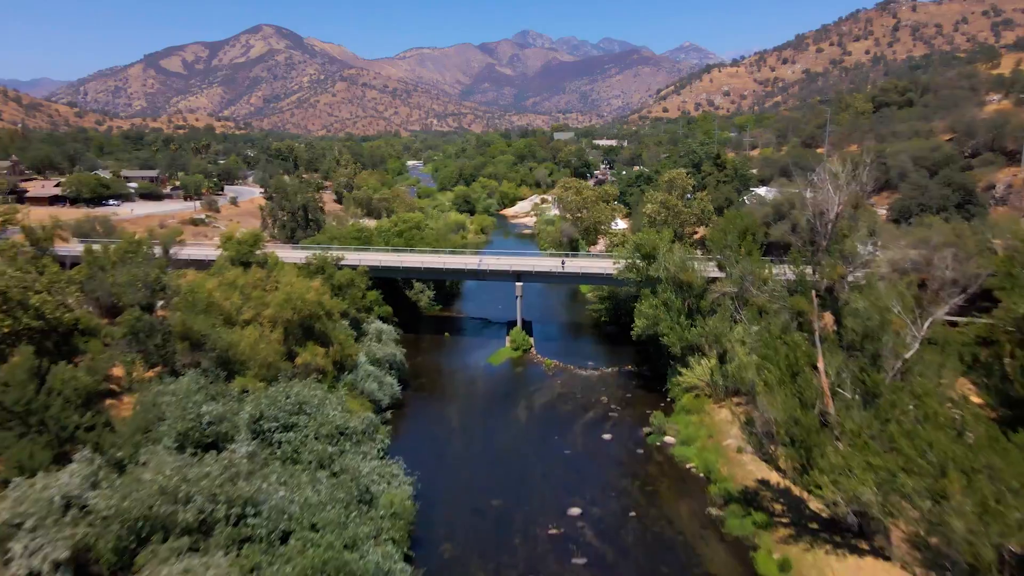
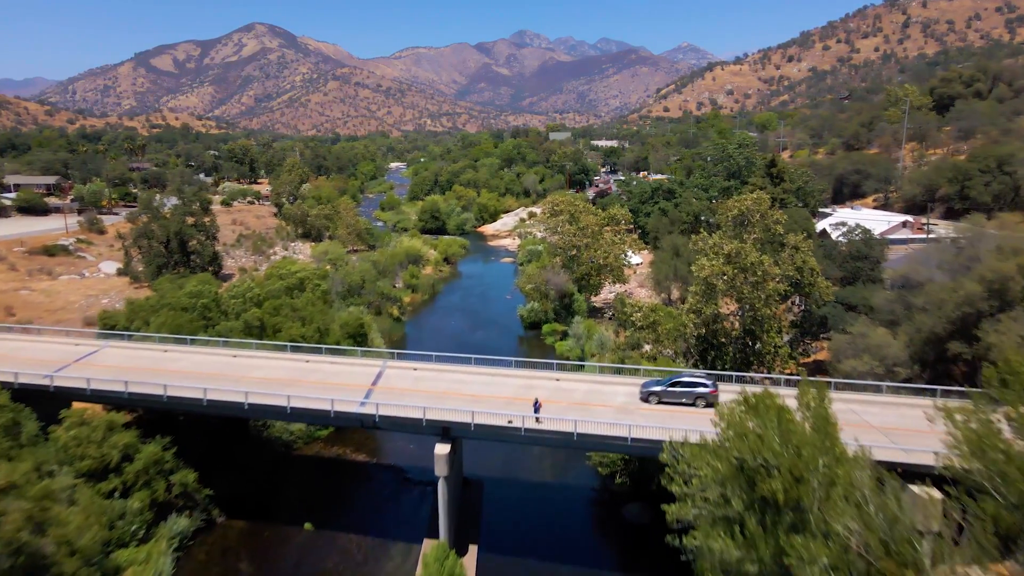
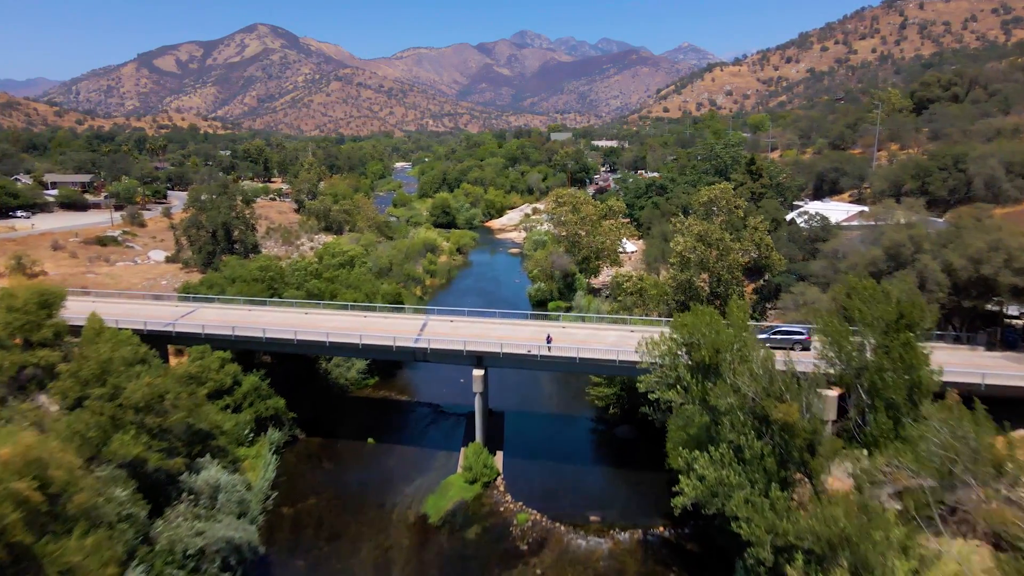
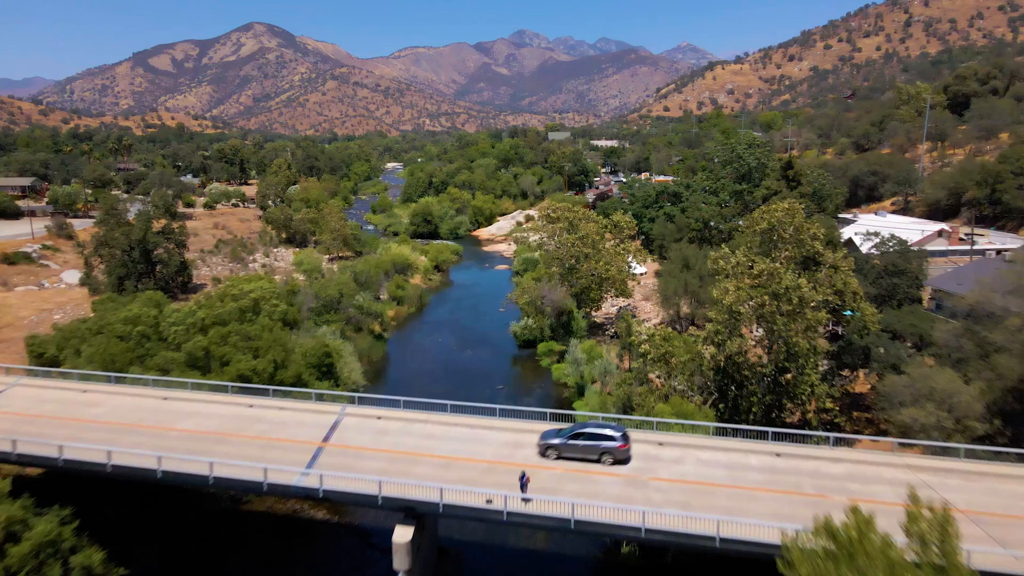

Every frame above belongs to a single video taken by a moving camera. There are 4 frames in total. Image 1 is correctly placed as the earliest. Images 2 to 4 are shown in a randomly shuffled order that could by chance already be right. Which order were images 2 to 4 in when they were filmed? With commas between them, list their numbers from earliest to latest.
3, 2, 4
